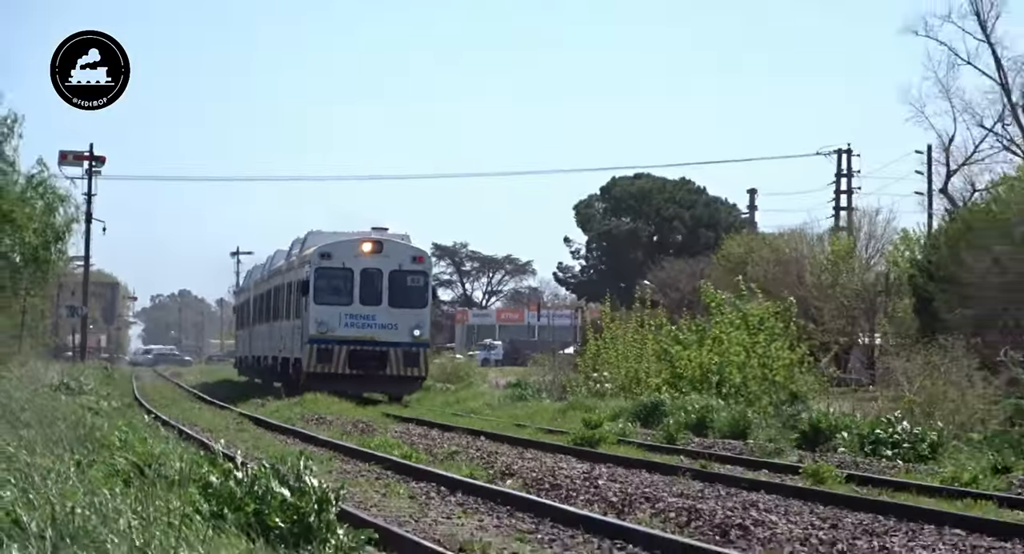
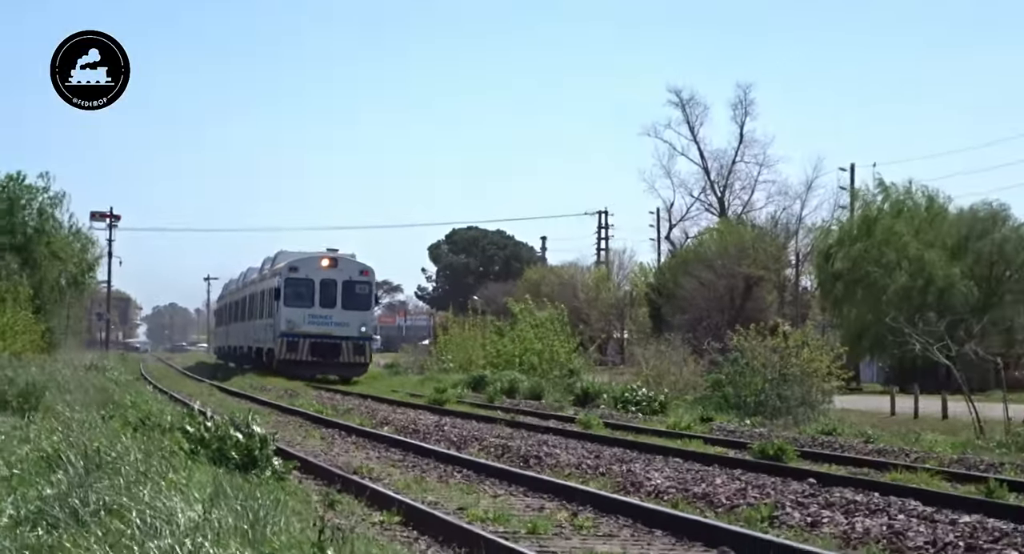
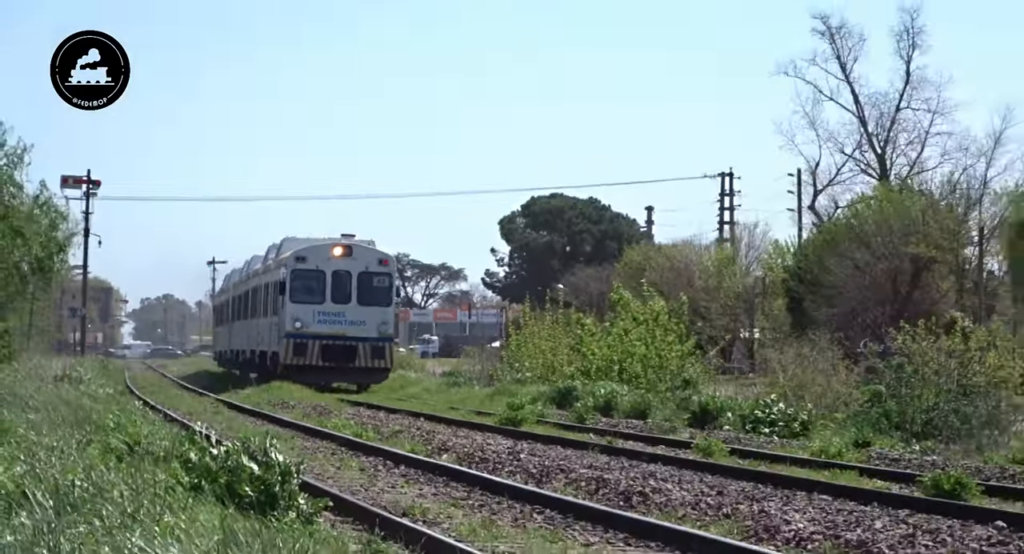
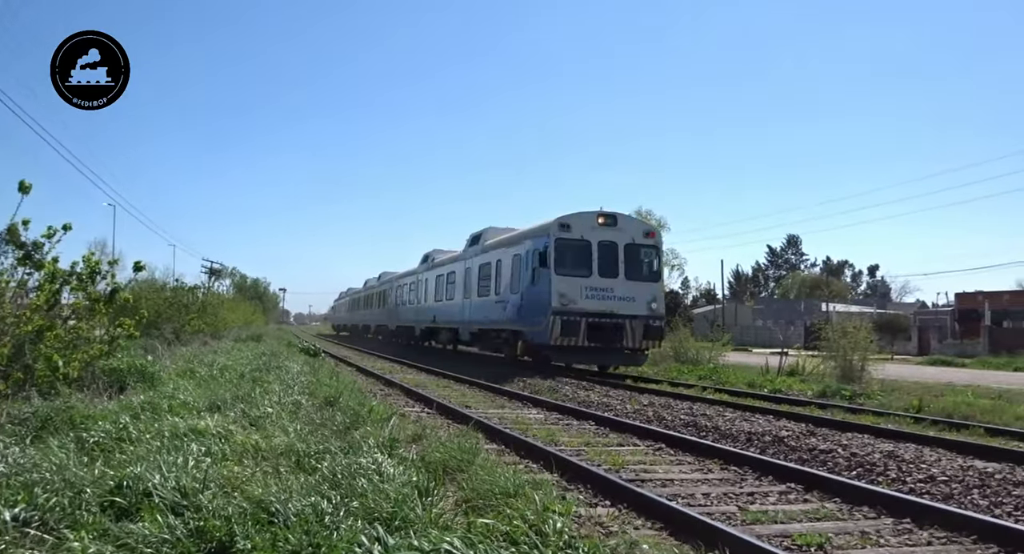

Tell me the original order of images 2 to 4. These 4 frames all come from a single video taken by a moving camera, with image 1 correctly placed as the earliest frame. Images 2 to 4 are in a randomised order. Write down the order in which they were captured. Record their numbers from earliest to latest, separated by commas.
3, 2, 4
